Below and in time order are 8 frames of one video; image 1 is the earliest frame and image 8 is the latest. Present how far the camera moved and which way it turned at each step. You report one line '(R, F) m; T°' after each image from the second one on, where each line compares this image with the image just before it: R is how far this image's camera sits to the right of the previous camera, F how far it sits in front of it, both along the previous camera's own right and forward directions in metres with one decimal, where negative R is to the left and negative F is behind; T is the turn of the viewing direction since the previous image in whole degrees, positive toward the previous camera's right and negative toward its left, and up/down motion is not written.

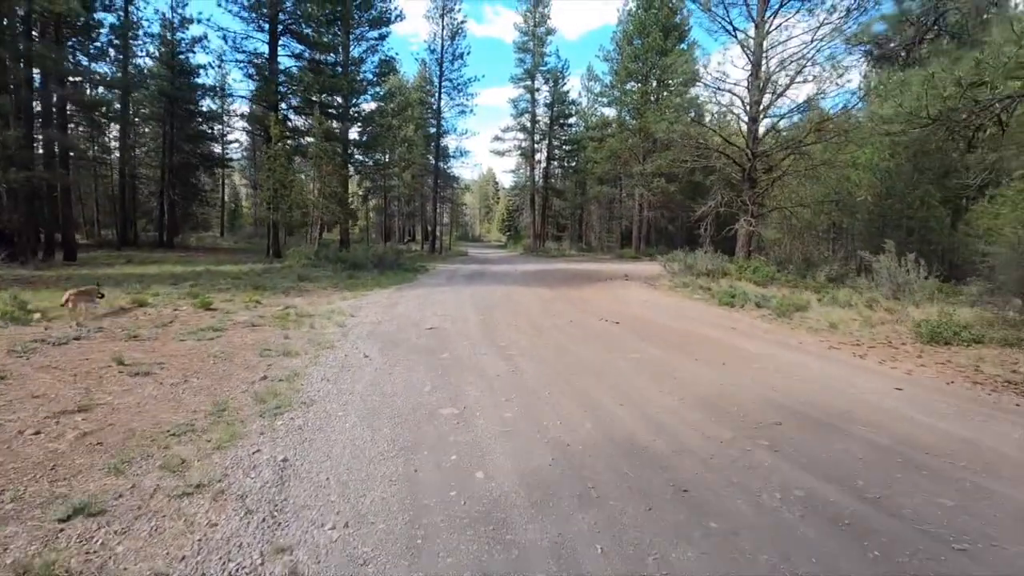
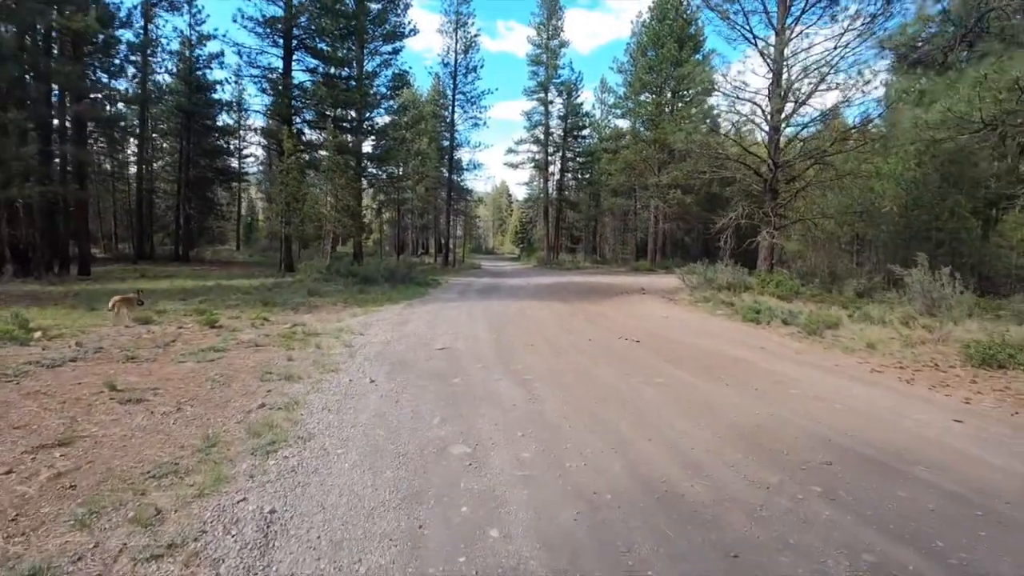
(0.0, +0.4) m; -1°
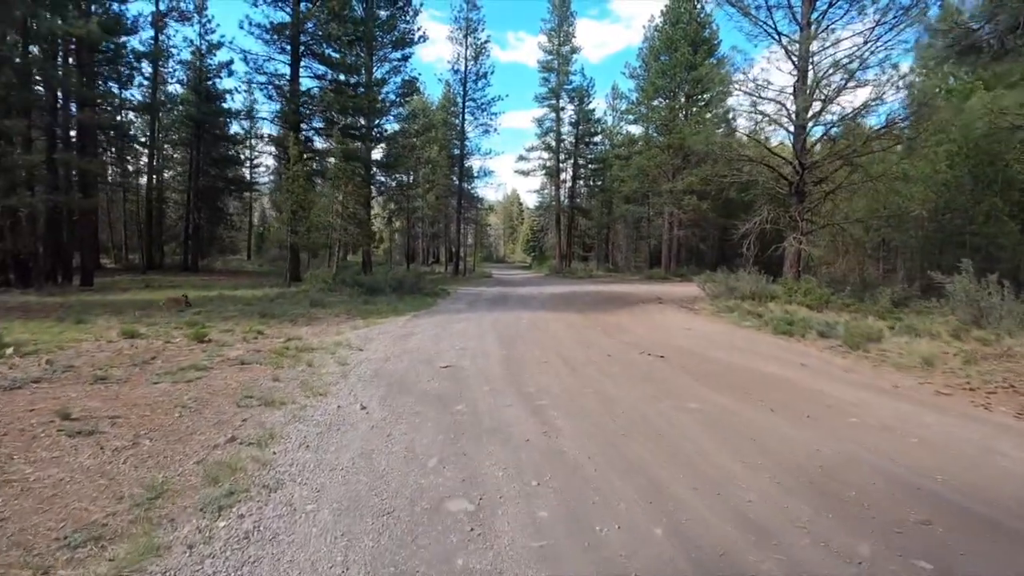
(0.0, +0.7) m; -1°
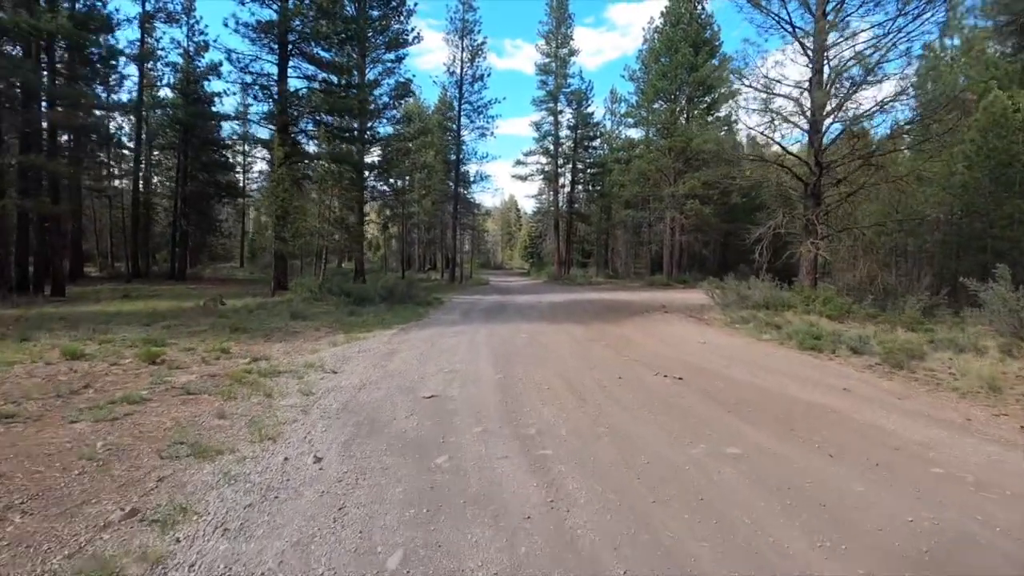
(0.0, +1.0) m; 0°
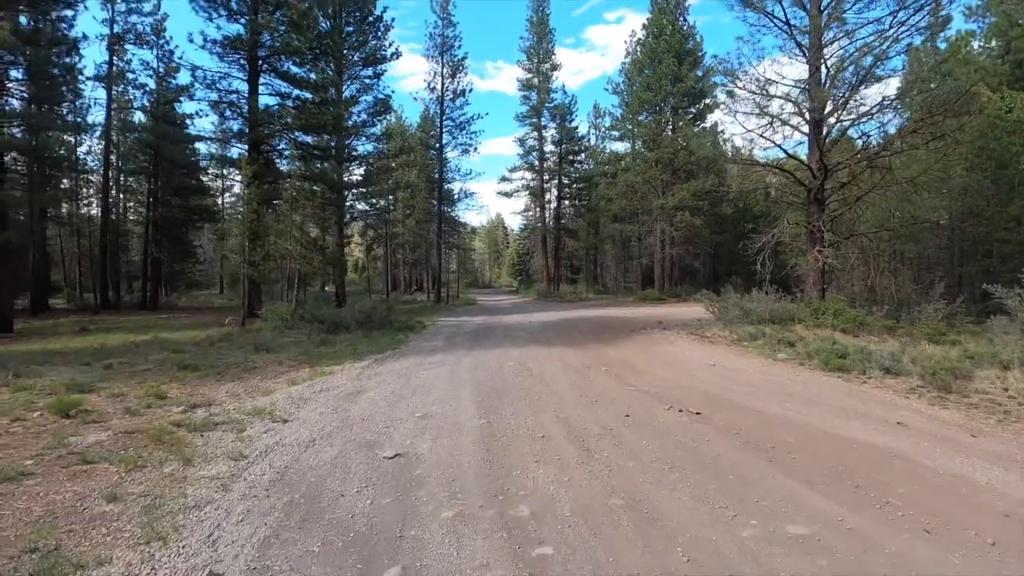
(+0.1, +1.1) m; +1°
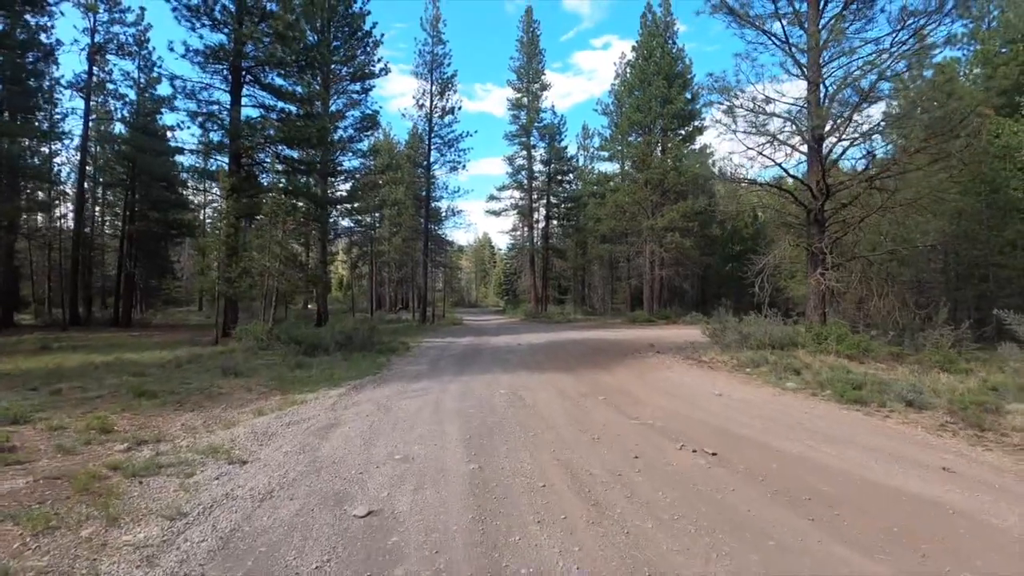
(-0.1, +0.6) m; +1°
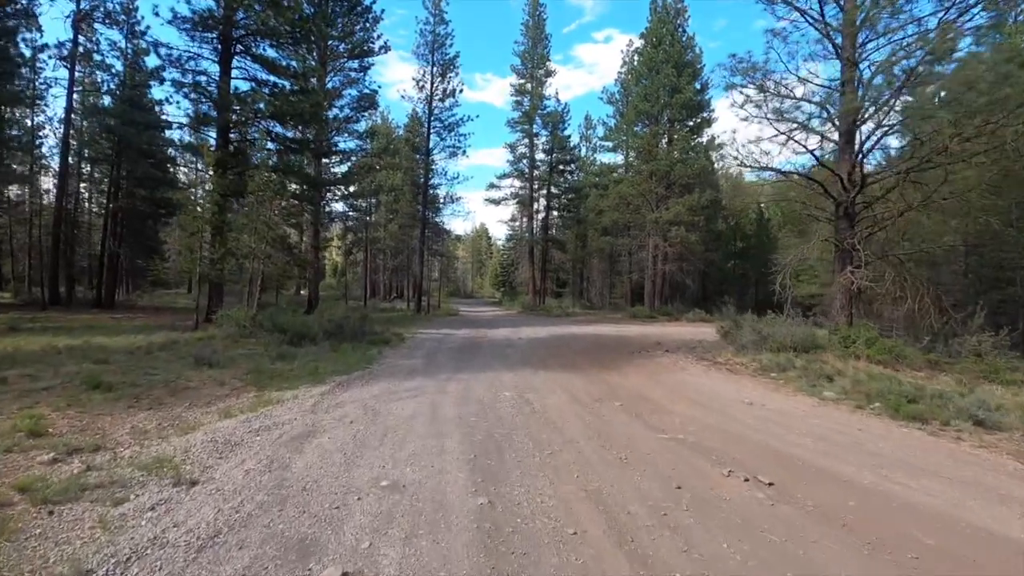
(-0.2, +1.0) m; +1°
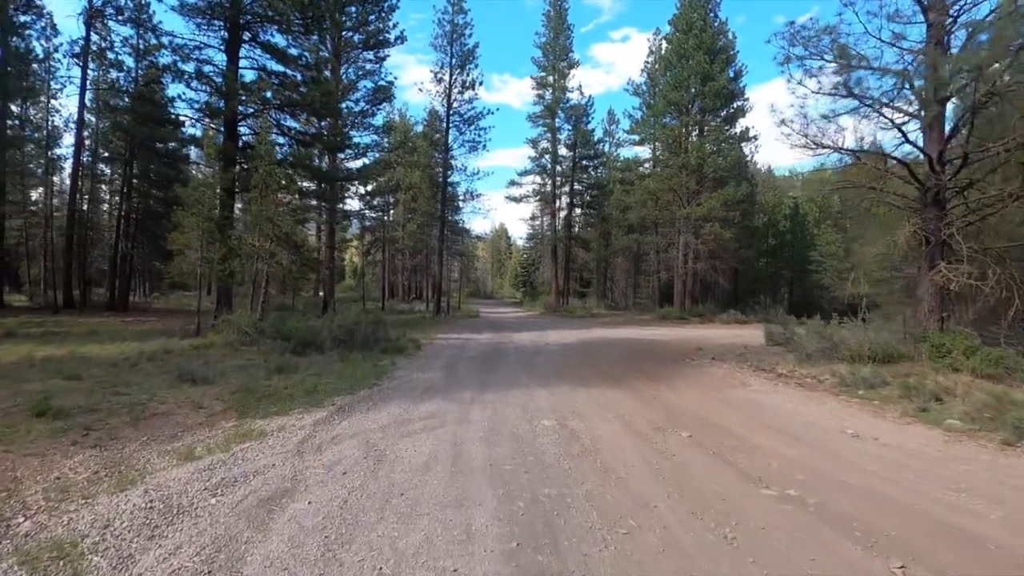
(-0.2, +1.4) m; -2°
